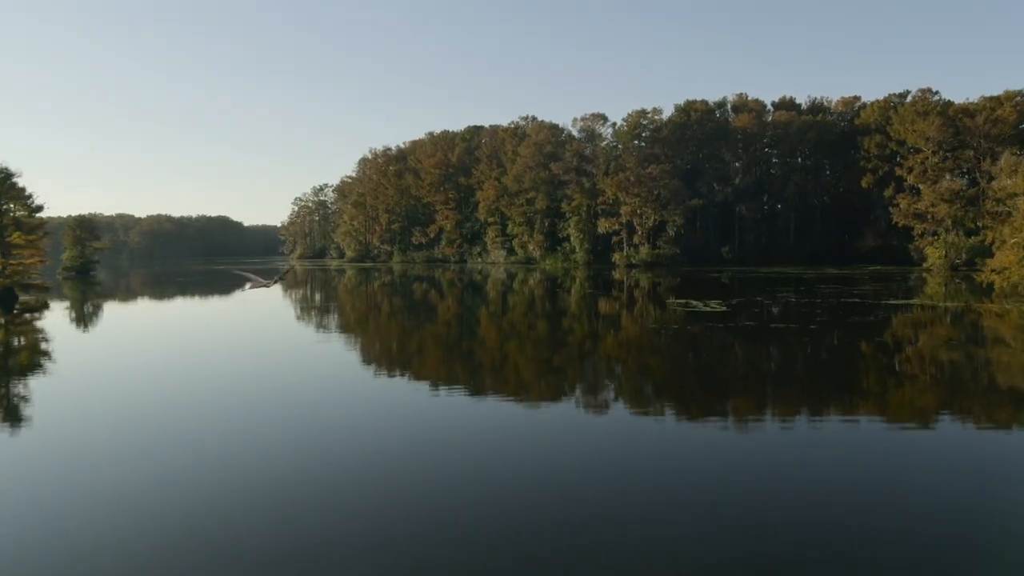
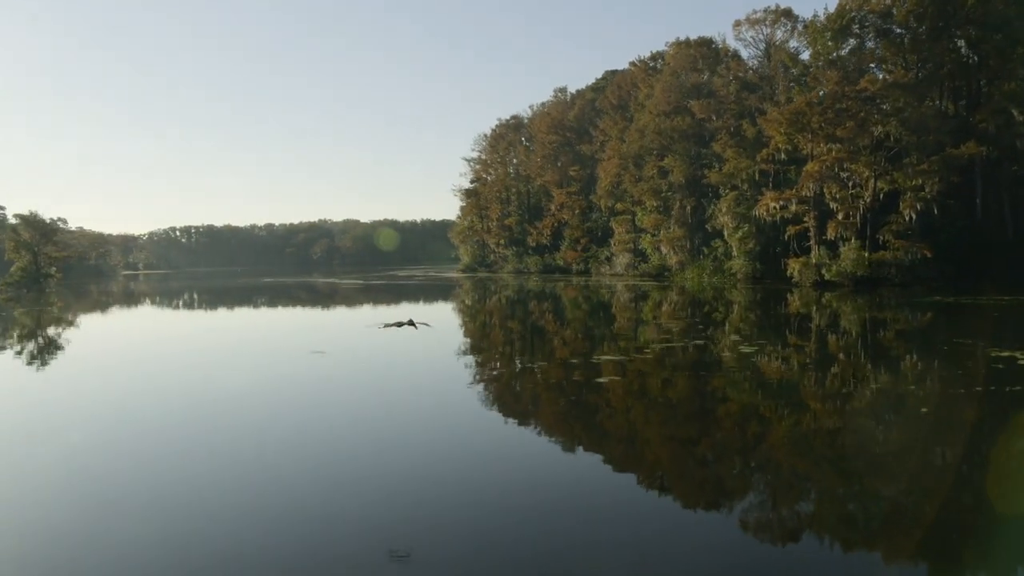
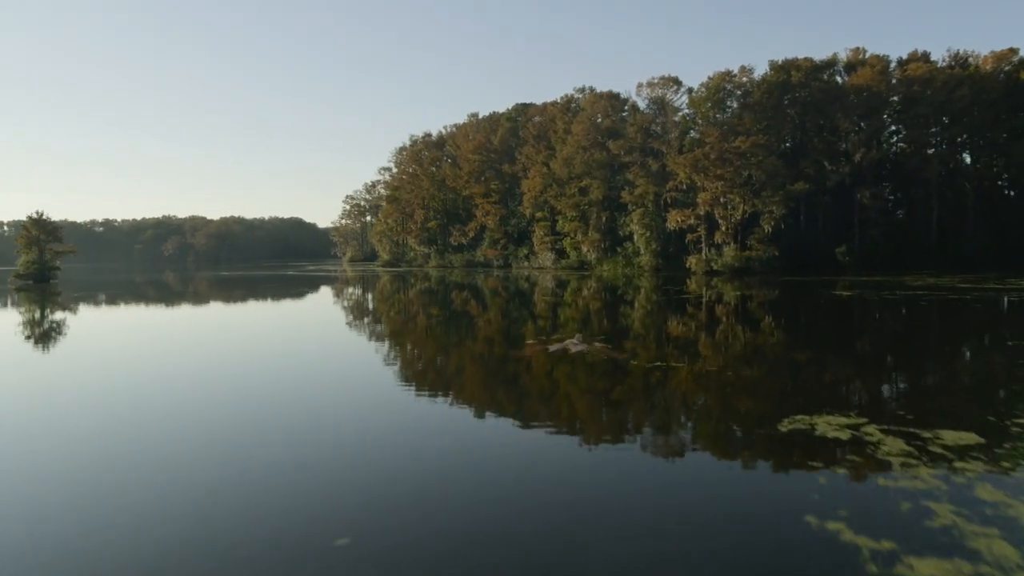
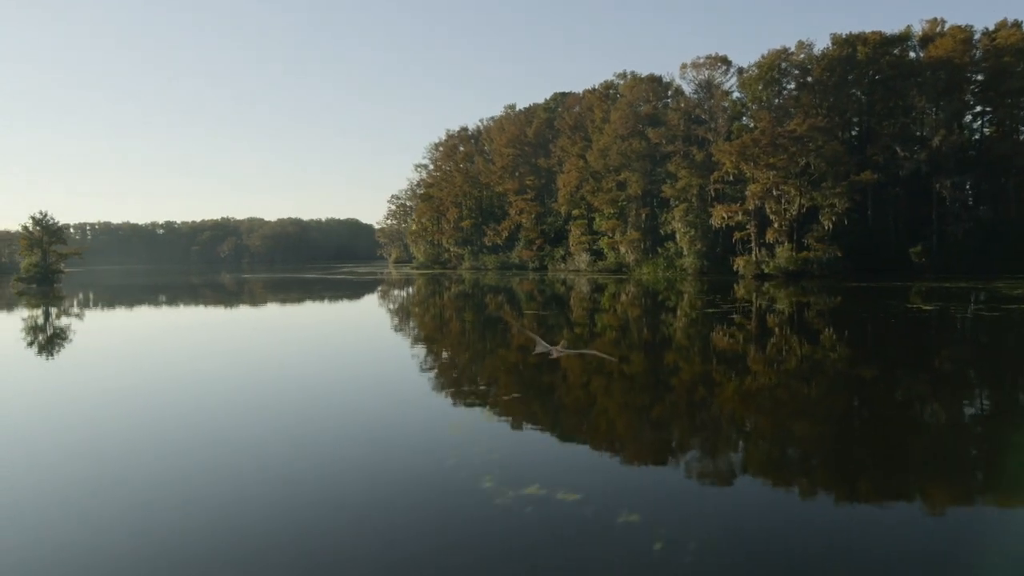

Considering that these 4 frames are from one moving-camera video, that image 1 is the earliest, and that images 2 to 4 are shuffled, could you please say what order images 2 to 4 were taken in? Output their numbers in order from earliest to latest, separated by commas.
3, 4, 2
